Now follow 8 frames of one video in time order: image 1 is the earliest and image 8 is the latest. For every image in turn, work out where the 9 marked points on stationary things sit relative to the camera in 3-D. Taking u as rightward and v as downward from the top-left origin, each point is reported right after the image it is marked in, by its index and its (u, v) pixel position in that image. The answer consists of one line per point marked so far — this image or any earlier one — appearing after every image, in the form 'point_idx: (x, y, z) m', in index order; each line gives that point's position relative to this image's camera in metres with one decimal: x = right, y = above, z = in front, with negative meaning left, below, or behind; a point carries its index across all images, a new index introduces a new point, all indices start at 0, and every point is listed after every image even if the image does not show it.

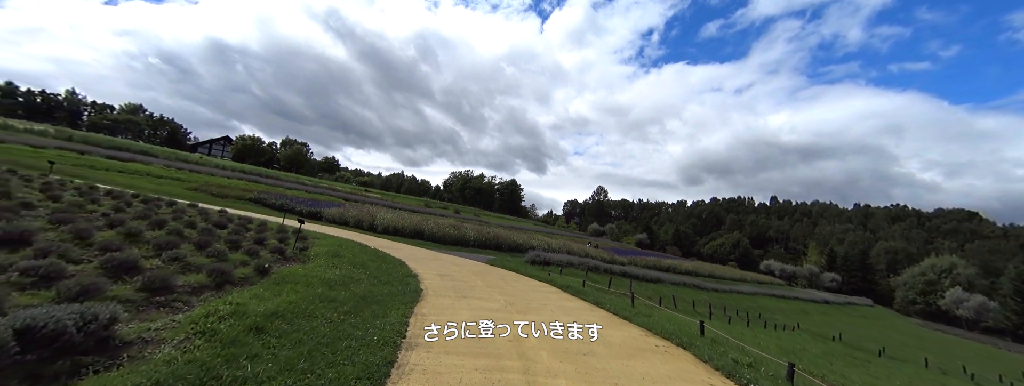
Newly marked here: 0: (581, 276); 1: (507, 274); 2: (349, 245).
0: (+3.7, -4.6, +18.5) m
1: (-0.3, -3.8, +16.0) m
2: (-8.1, -2.6, +16.7) m
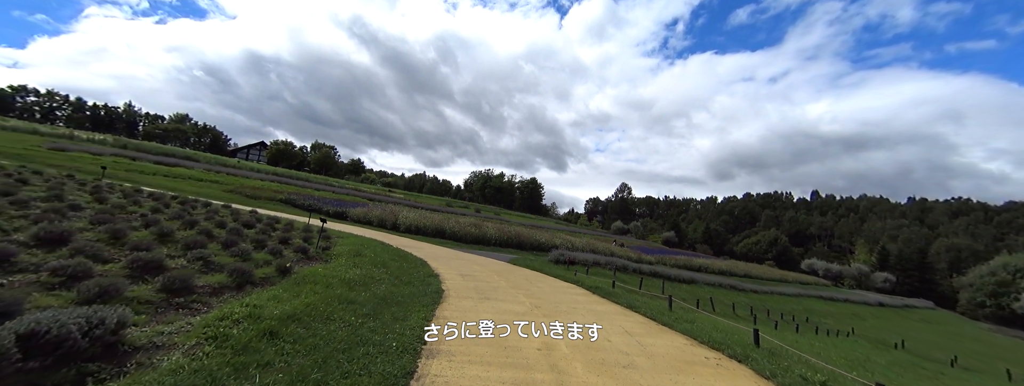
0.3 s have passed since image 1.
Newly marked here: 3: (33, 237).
0: (+5.0, -4.4, +17.7) m
1: (+0.9, -3.7, +15.4) m
2: (-6.9, -2.5, +16.6) m
3: (-11.8, -1.1, +8.4) m
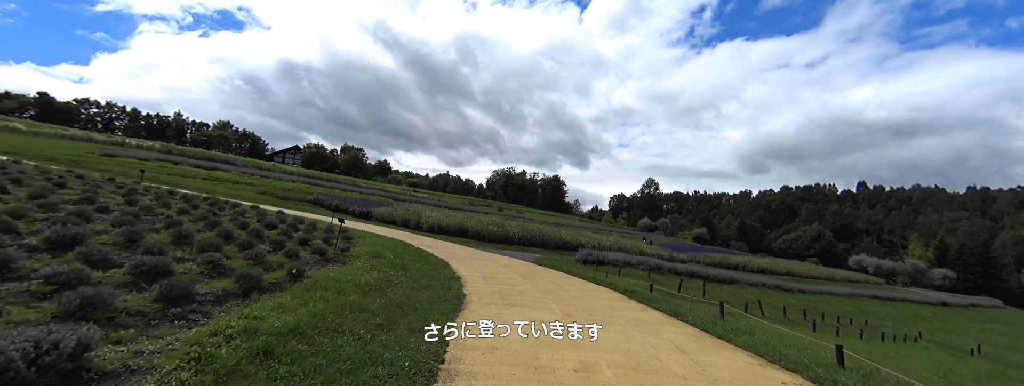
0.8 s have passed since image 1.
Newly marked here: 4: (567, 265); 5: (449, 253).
0: (+6.3, -4.2, +16.4) m
1: (+2.0, -3.5, +14.4) m
2: (-5.7, -2.5, +16.1) m
3: (-11.1, -1.2, +8.2) m
4: (+2.9, -3.9, +18.3) m
5: (-3.5, -3.3, +18.9) m
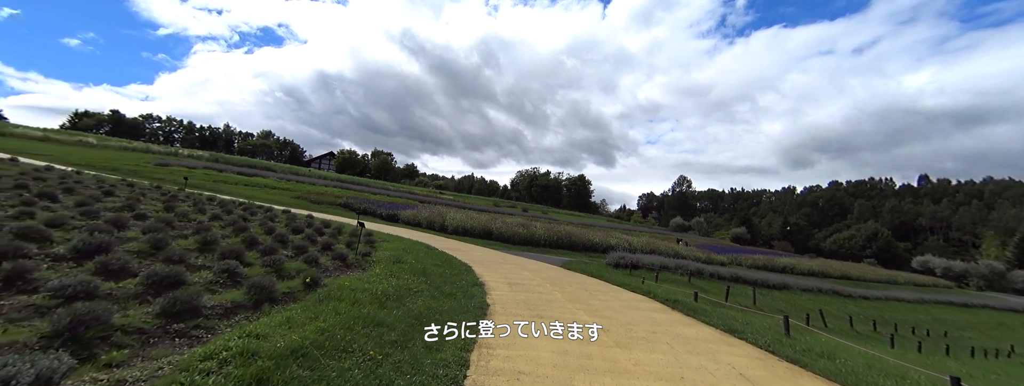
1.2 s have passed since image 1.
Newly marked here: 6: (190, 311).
0: (+7.5, -4.1, +15.0) m
1: (+3.1, -3.5, +13.3) m
2: (-4.5, -2.6, +15.6) m
3: (-10.5, -1.4, +8.2) m
4: (+4.3, -3.8, +17.2) m
5: (-2.1, -3.4, +18.3) m
6: (-5.4, -2.0, +5.7) m
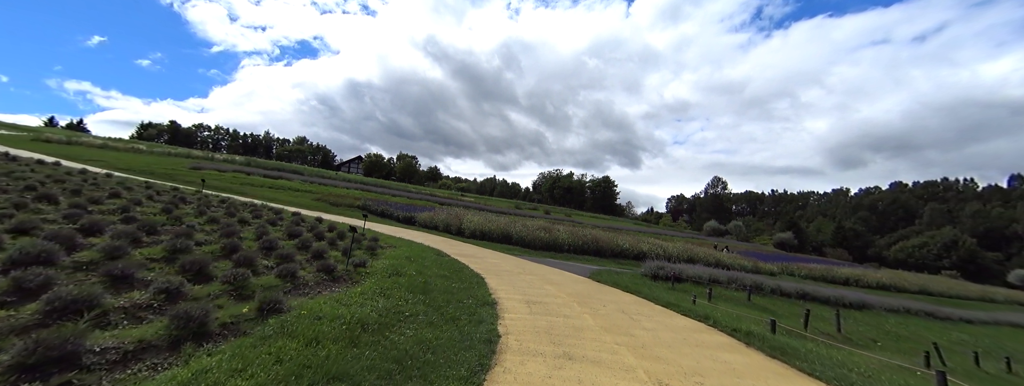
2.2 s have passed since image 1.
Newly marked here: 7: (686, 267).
0: (+8.3, -4.1, +12.3) m
1: (+3.8, -3.4, +11.0) m
2: (-3.6, -2.6, +13.8) m
3: (-10.1, -1.3, +6.8) m
4: (+5.2, -3.9, +14.7) m
5: (-1.0, -3.4, +16.3) m
6: (-5.2, -1.9, +4.0) m
7: (+9.2, -3.9, +17.8) m
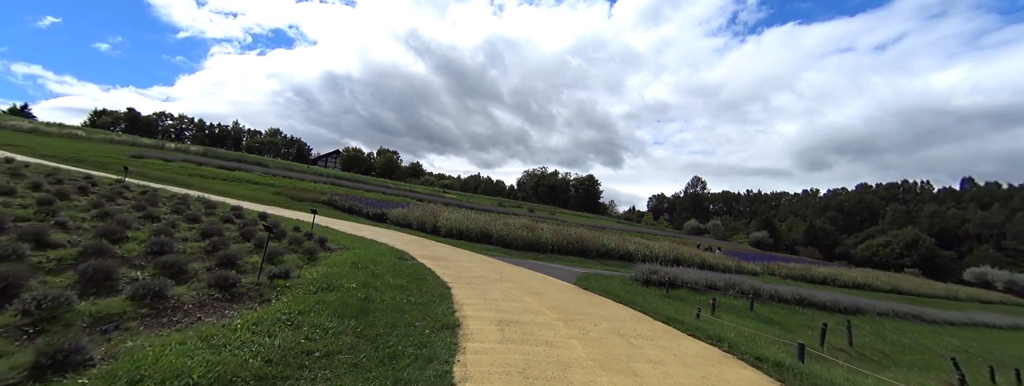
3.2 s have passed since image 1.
0: (+7.4, -3.9, +10.7) m
1: (+2.9, -3.3, +9.0) m
2: (-4.5, -2.3, +11.4) m
3: (-10.7, -1.0, +4.1) m
4: (+4.2, -3.7, +12.8) m
5: (-2.1, -3.1, +14.1) m
6: (-5.6, -1.7, +1.5) m
7: (+8.0, -3.7, +16.2) m
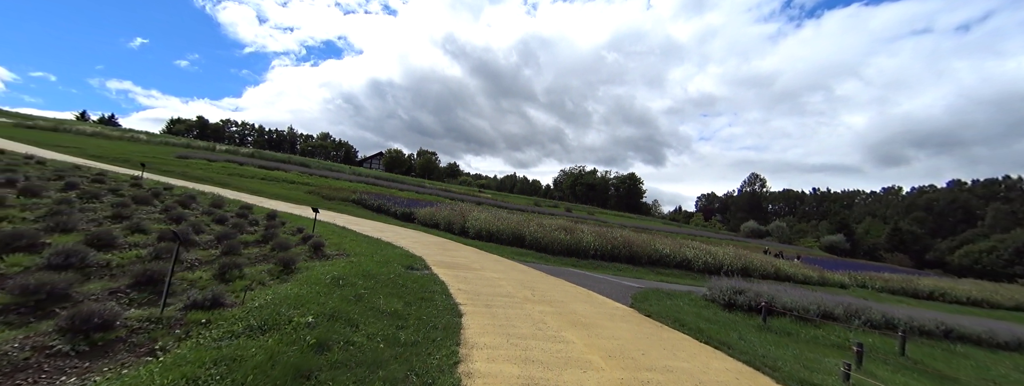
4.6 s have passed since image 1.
0: (+8.2, -3.7, +6.8) m
1: (+3.6, -3.1, +5.7) m
2: (-3.6, -2.1, +8.8) m
3: (-10.5, -0.8, +2.2) m
4: (+5.2, -3.4, +9.3) m
5: (-0.9, -2.9, +11.2) m
6: (-5.7, -1.5, -0.9) m
7: (+9.3, -3.5, +12.3) m
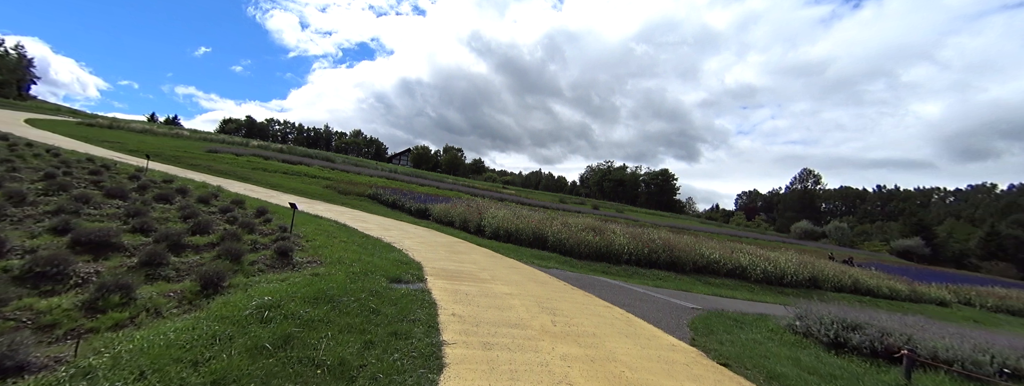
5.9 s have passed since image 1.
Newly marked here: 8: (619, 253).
0: (+8.2, -3.6, +3.5) m
1: (+3.5, -2.9, +2.7) m
2: (-3.4, -2.0, +6.5) m
3: (-10.8, -0.7, +0.4) m
4: (+5.5, -3.3, +6.3) m
5: (-0.5, -2.8, +8.6) m
6: (-6.2, -1.4, -3.1) m
7: (+9.8, -3.3, +8.9) m
8: (+6.1, -3.4, +19.4) m
